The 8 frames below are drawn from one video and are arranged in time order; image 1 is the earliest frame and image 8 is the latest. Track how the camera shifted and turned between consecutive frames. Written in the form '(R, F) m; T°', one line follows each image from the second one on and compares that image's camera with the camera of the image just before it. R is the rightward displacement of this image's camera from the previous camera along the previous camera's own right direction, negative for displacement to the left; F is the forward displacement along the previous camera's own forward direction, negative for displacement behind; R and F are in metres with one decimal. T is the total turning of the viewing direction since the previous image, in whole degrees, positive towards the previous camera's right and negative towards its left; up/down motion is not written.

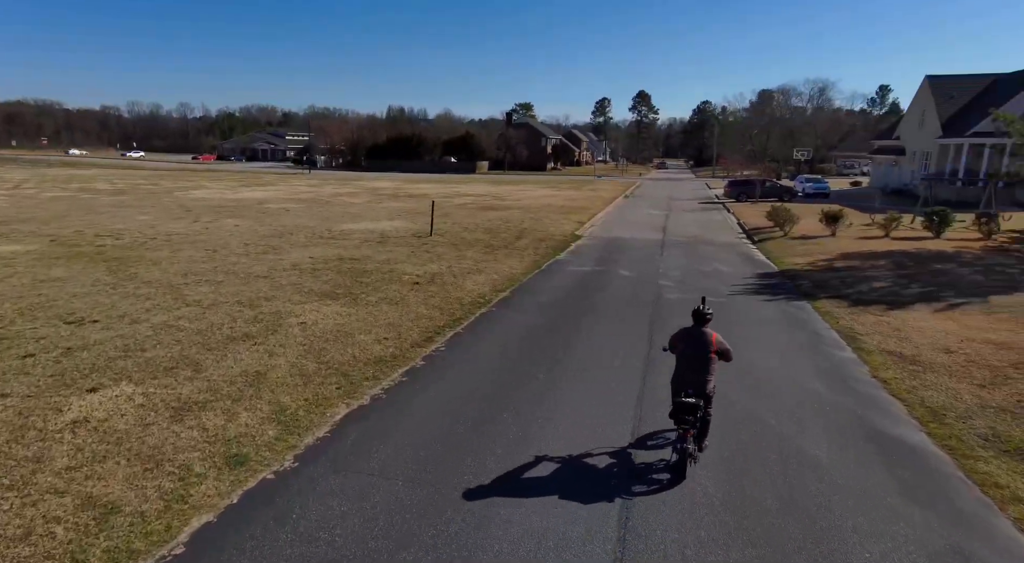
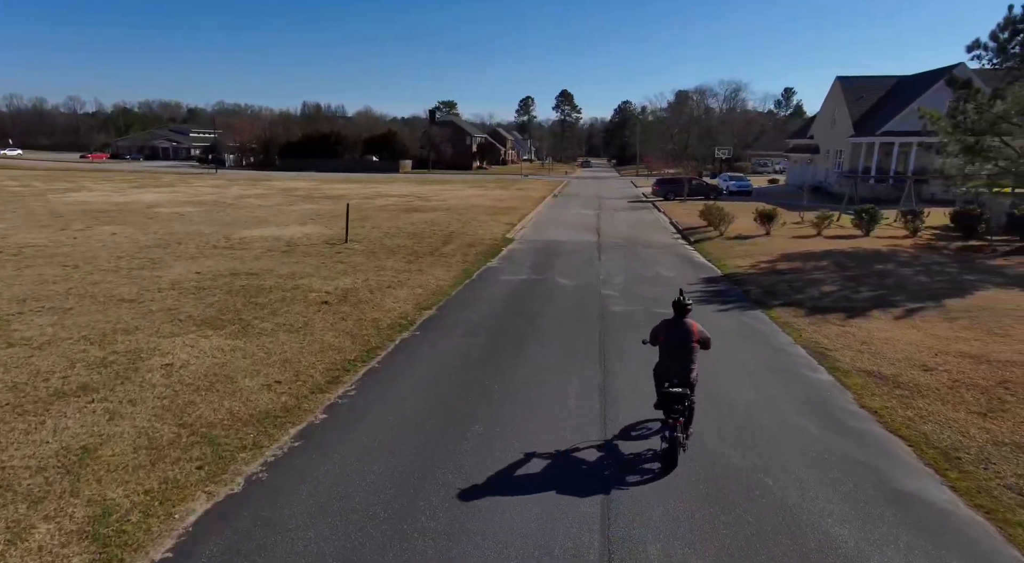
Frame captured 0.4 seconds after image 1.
(0.0, +1.6) m; +7°
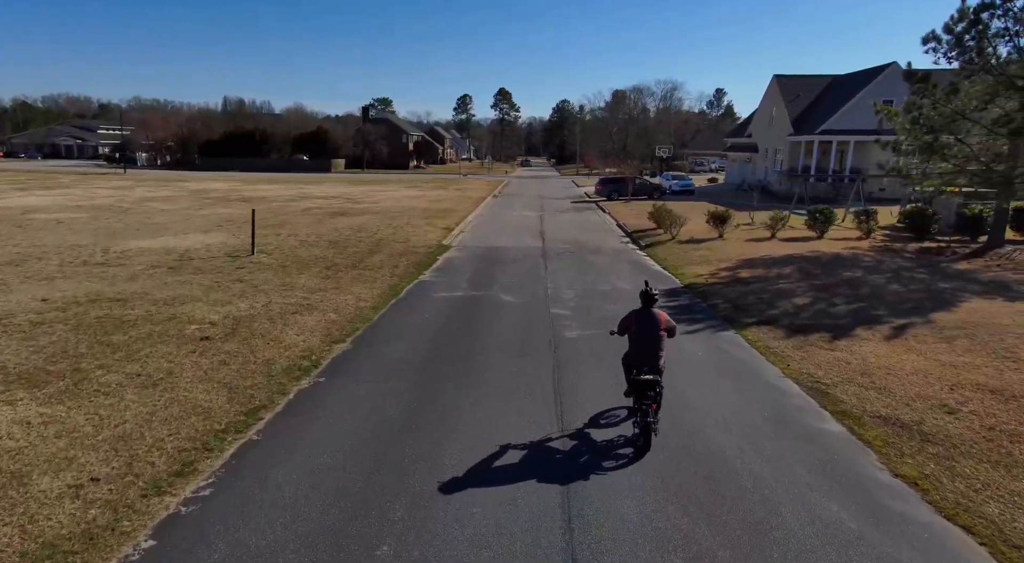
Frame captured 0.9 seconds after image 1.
(+0.1, +1.9) m; +5°
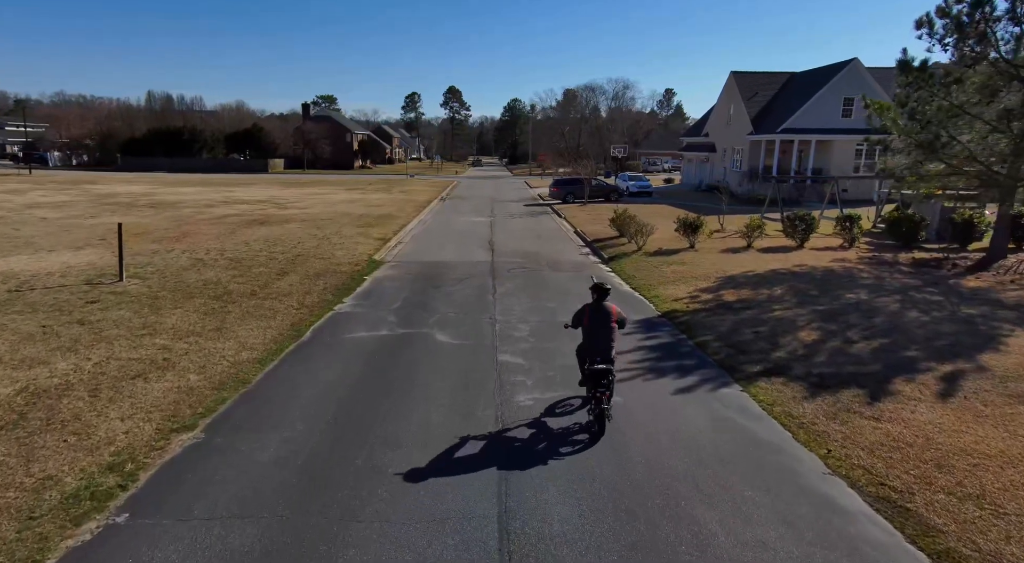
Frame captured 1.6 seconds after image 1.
(+0.3, +2.7) m; +4°
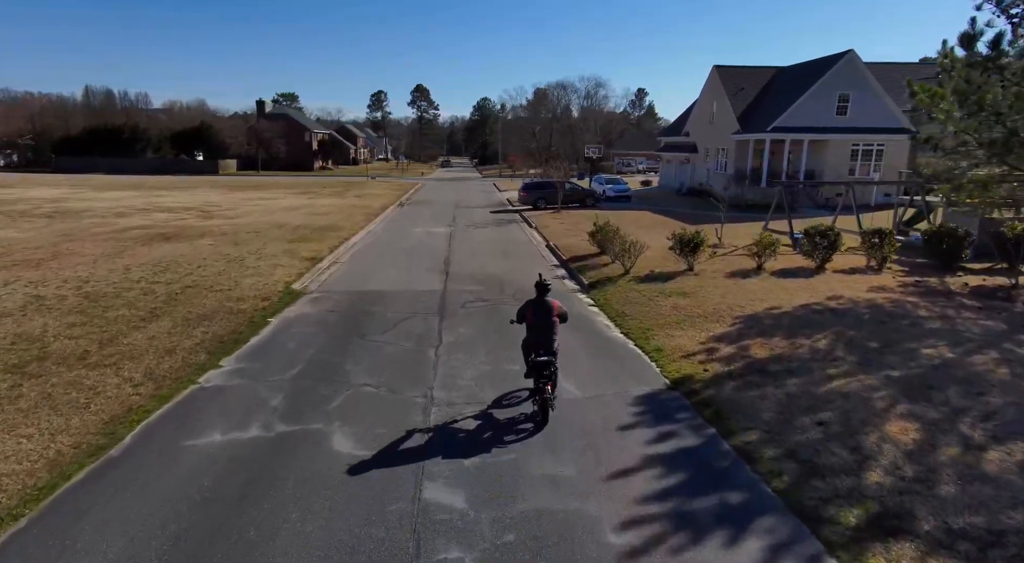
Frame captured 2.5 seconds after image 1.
(+0.4, +3.5) m; +3°
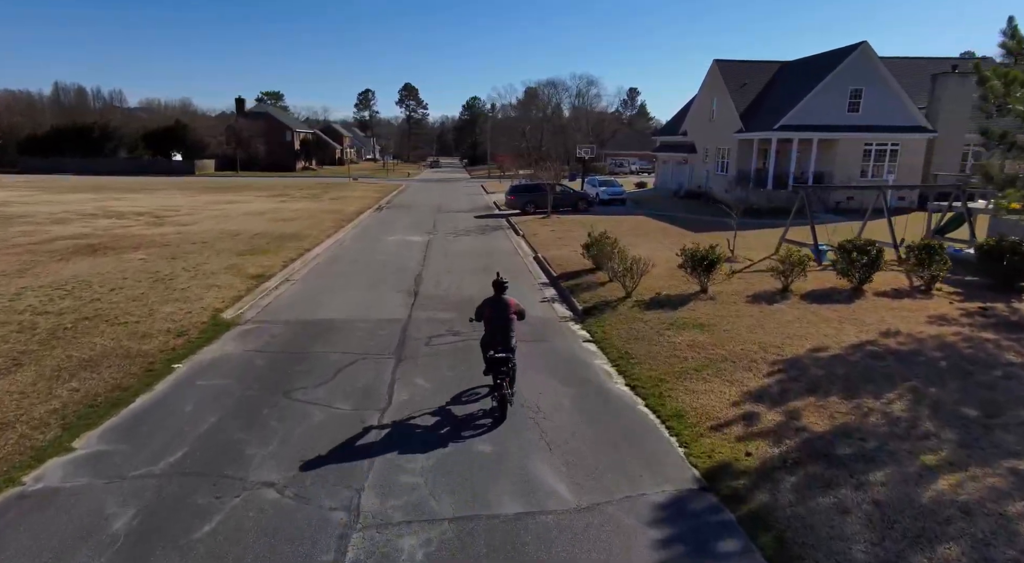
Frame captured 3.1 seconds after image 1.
(+0.2, +2.4) m; +1°
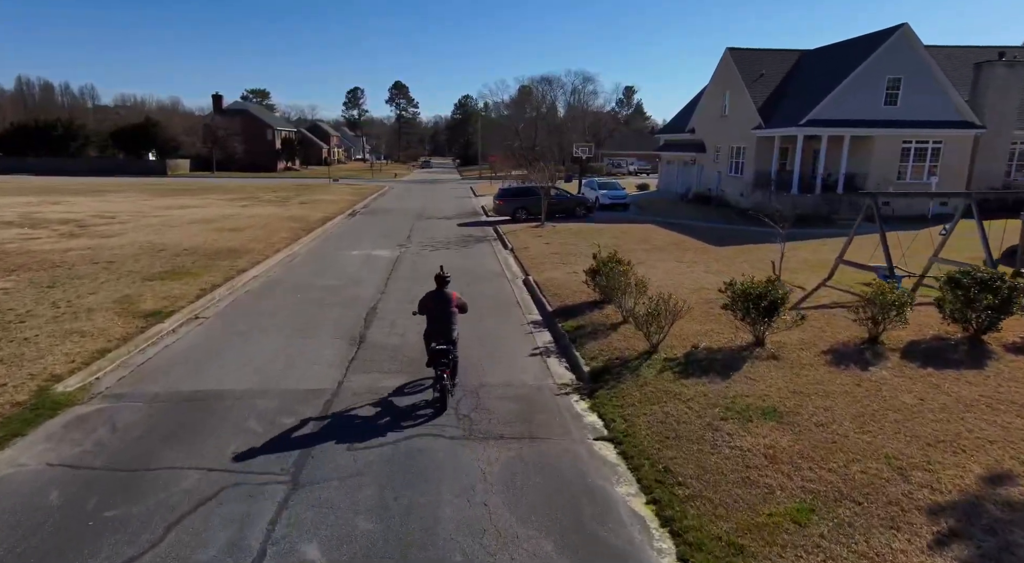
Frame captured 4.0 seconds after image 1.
(+0.2, +3.6) m; +1°
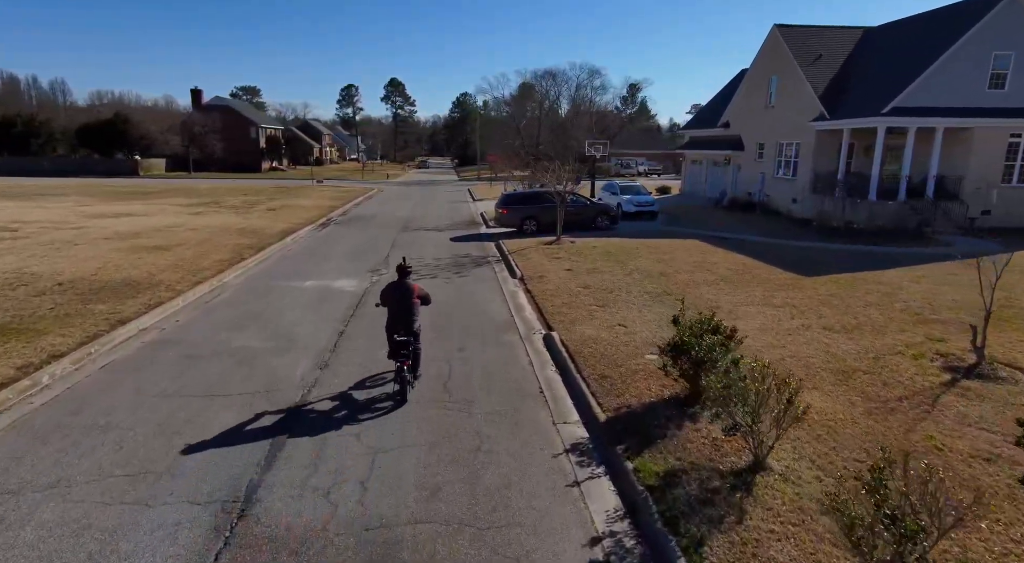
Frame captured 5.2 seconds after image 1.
(-0.3, +5.0) m; 0°
